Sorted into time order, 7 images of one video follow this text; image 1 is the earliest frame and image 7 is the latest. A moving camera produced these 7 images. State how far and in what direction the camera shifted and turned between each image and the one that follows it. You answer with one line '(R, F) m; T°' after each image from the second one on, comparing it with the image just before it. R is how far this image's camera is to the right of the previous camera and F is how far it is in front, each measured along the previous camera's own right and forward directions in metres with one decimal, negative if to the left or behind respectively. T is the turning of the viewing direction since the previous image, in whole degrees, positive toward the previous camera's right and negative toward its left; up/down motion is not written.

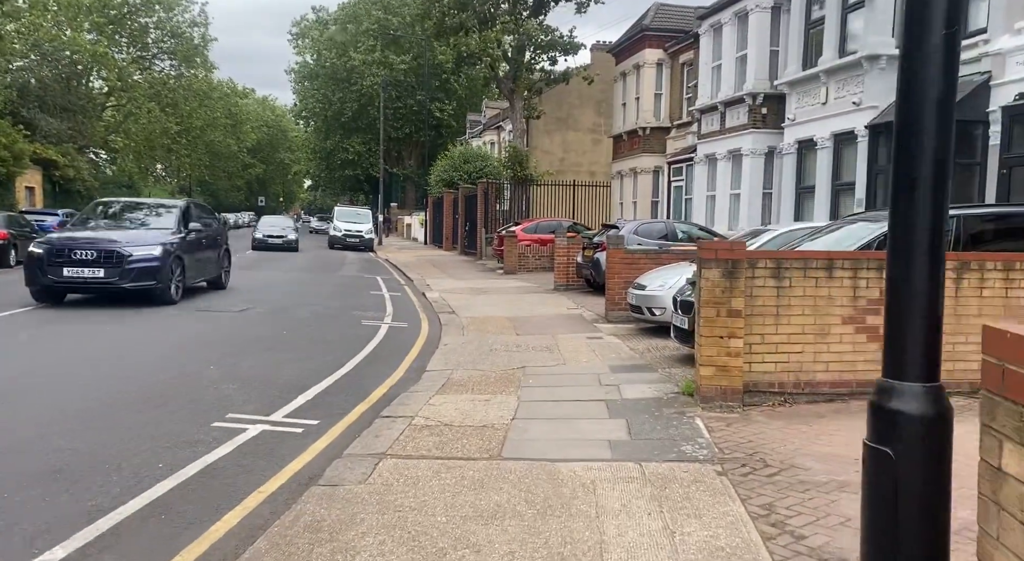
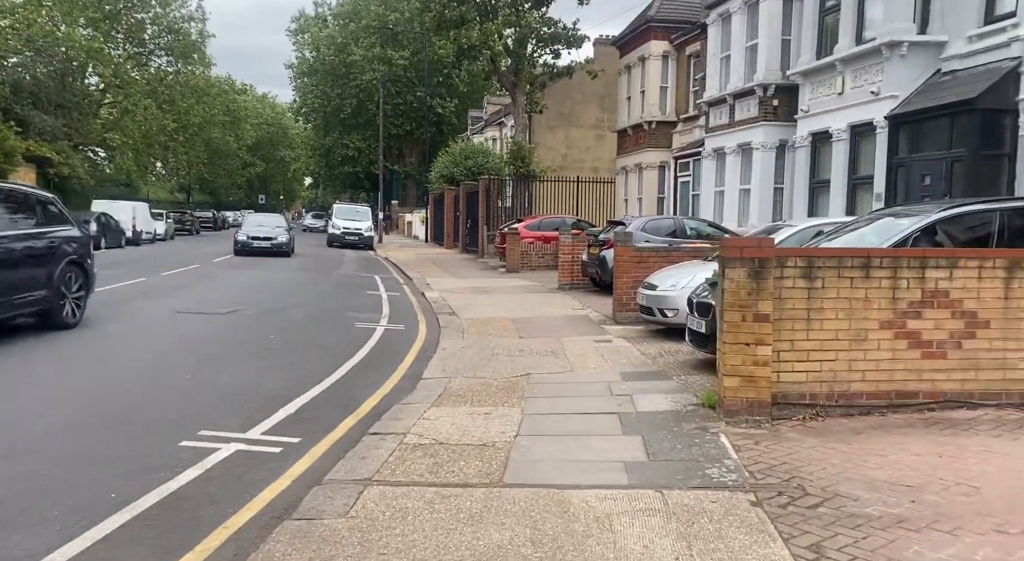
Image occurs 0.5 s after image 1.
(0.0, +0.7) m; 0°
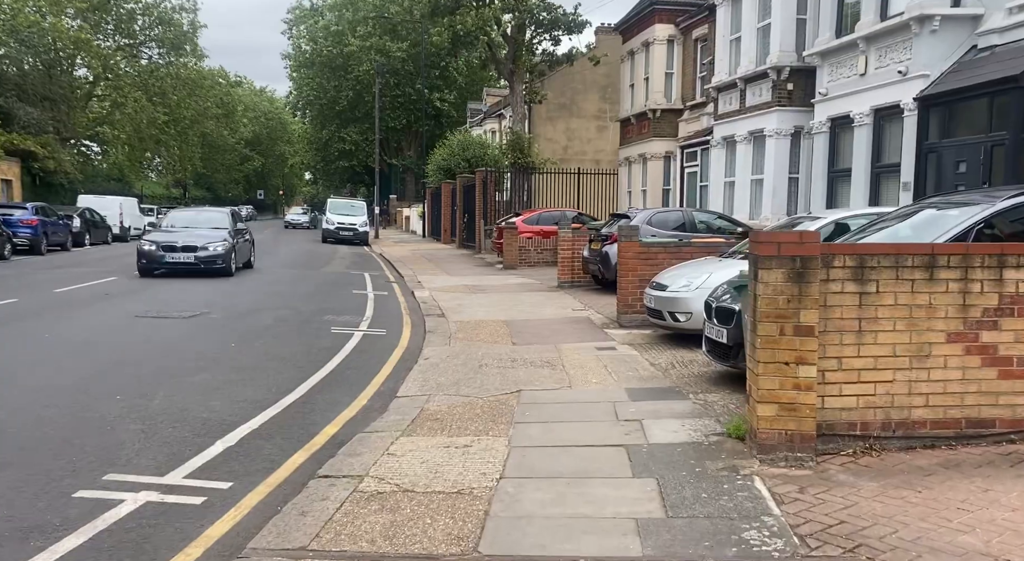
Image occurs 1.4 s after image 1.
(+0.1, +1.2) m; 0°
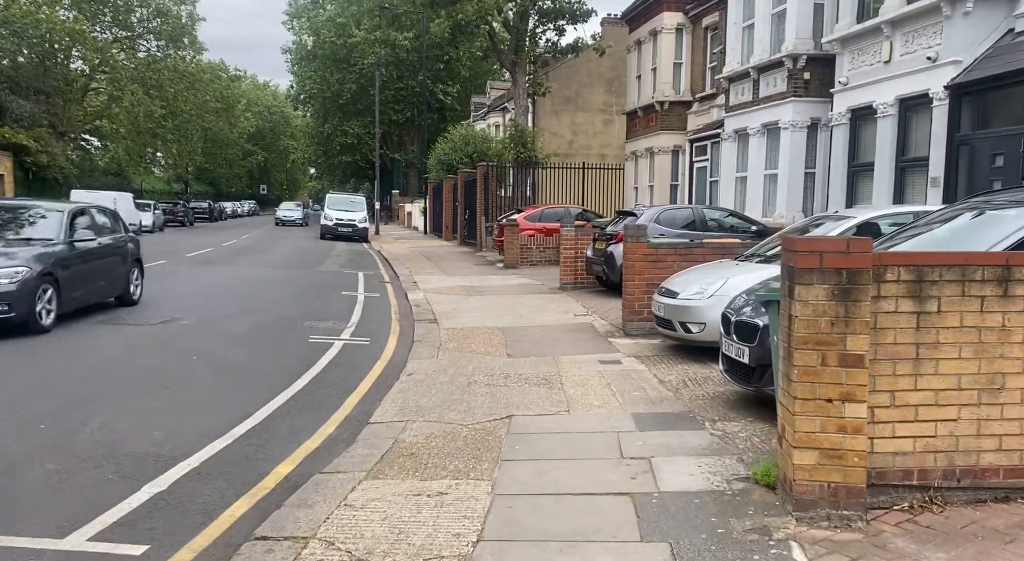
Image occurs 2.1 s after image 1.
(+0.1, +0.9) m; 0°
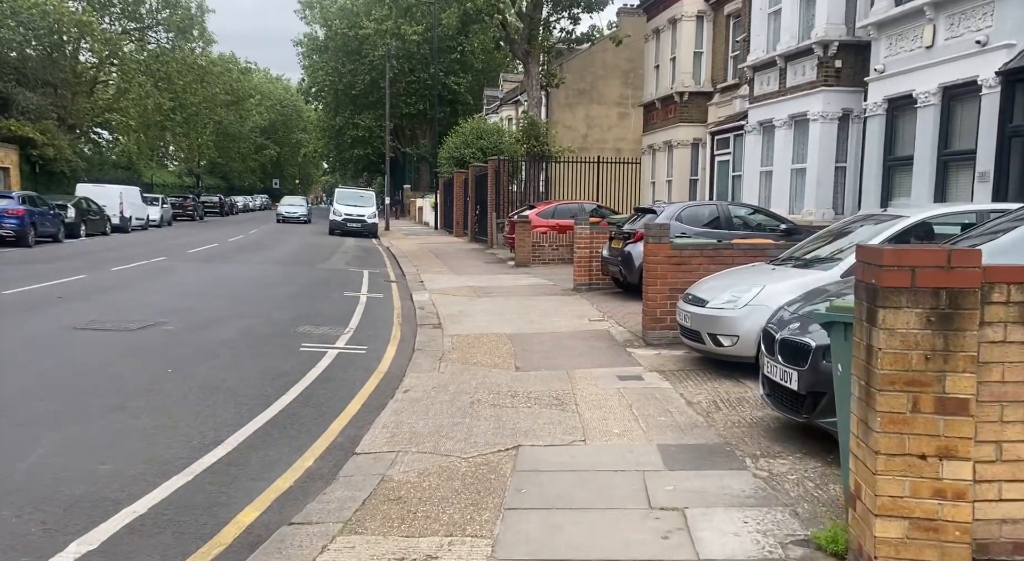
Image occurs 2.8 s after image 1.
(0.0, +0.9) m; -1°
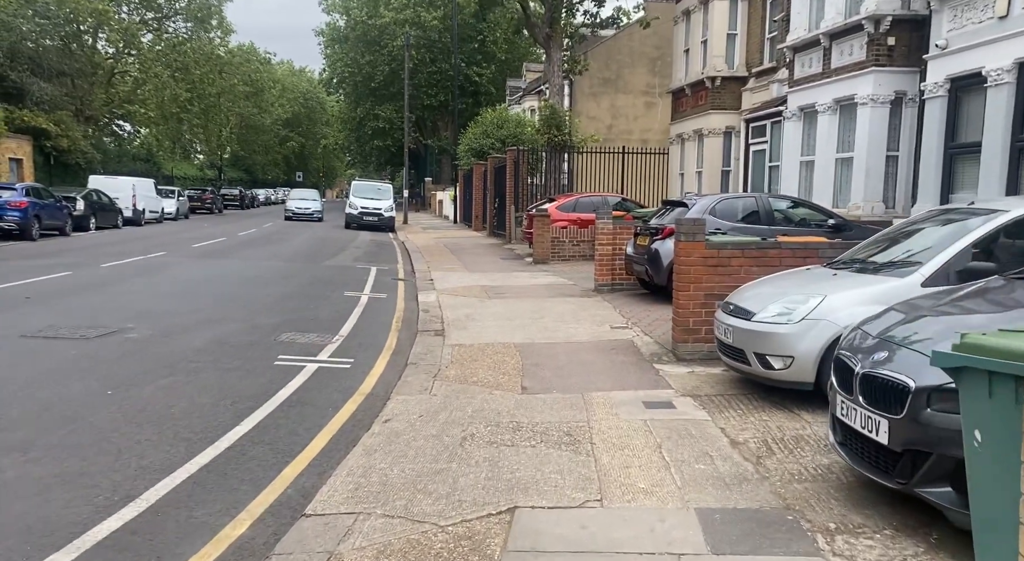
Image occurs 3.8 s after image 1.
(+0.2, +1.3) m; -2°
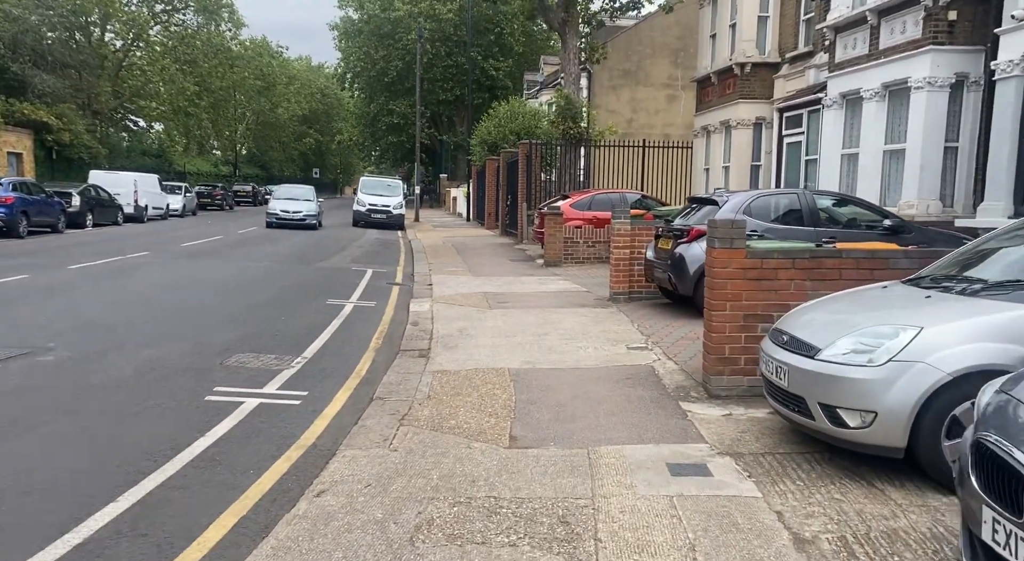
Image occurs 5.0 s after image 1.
(+0.2, +1.6) m; -1°
